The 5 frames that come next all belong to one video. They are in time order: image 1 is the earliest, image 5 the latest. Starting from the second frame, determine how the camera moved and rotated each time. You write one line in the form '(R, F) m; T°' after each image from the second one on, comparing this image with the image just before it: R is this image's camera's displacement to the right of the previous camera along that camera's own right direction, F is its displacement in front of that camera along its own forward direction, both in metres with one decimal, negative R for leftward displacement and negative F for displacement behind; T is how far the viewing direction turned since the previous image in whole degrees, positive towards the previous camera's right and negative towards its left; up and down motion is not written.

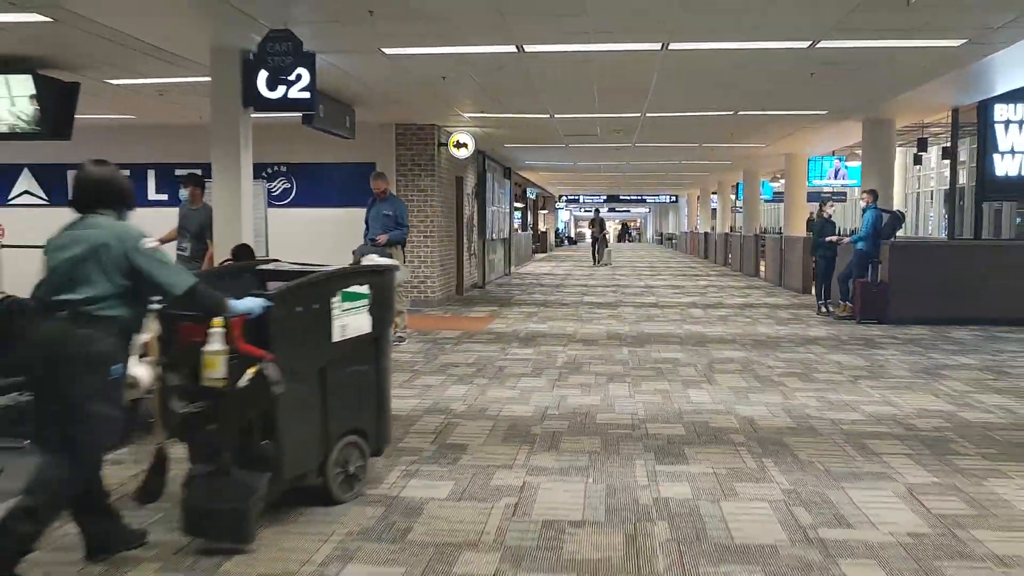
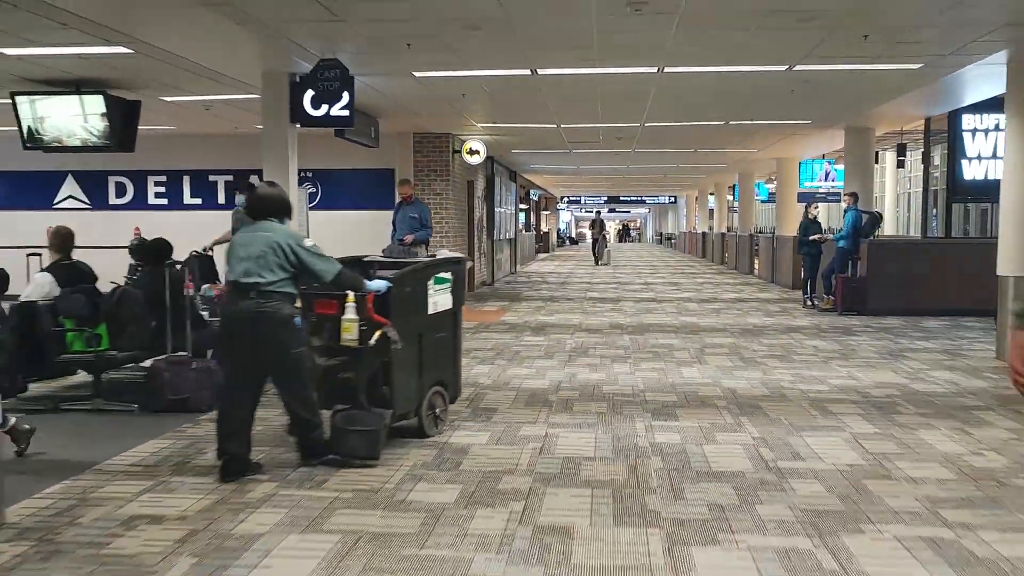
(-0.1, -1.2) m; 0°
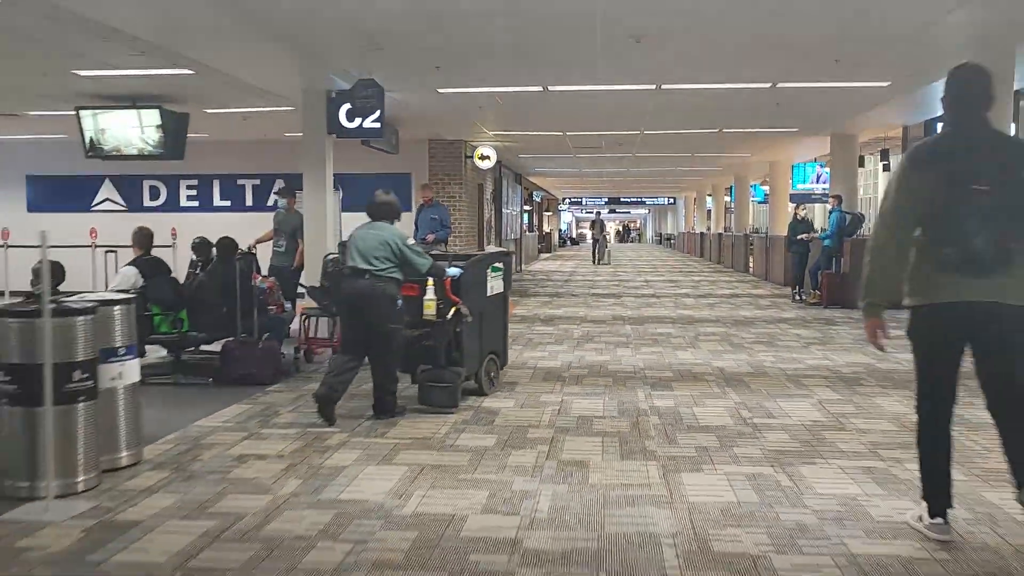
(-0.2, -1.1) m; 0°
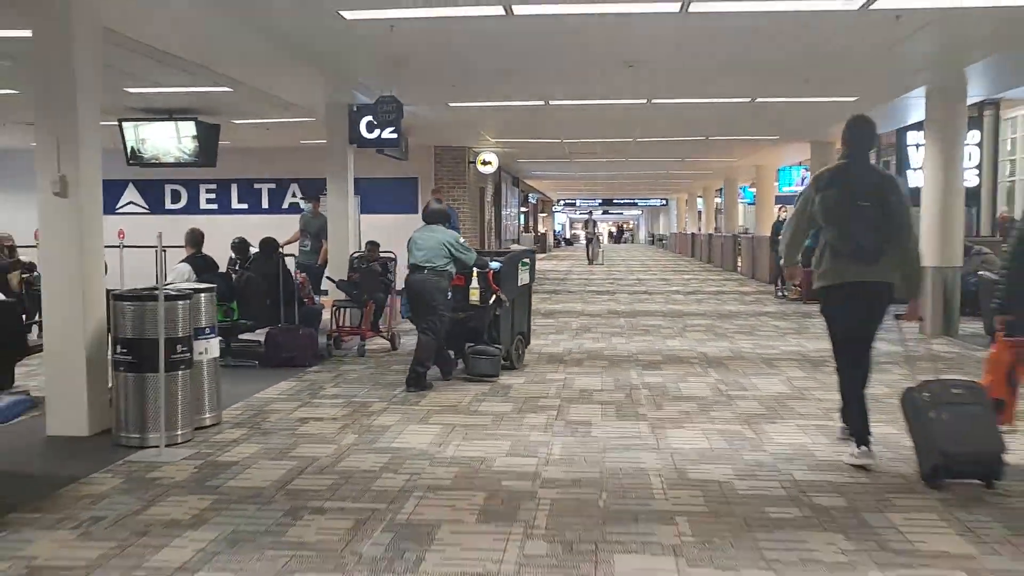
(-0.1, -1.1) m; 0°
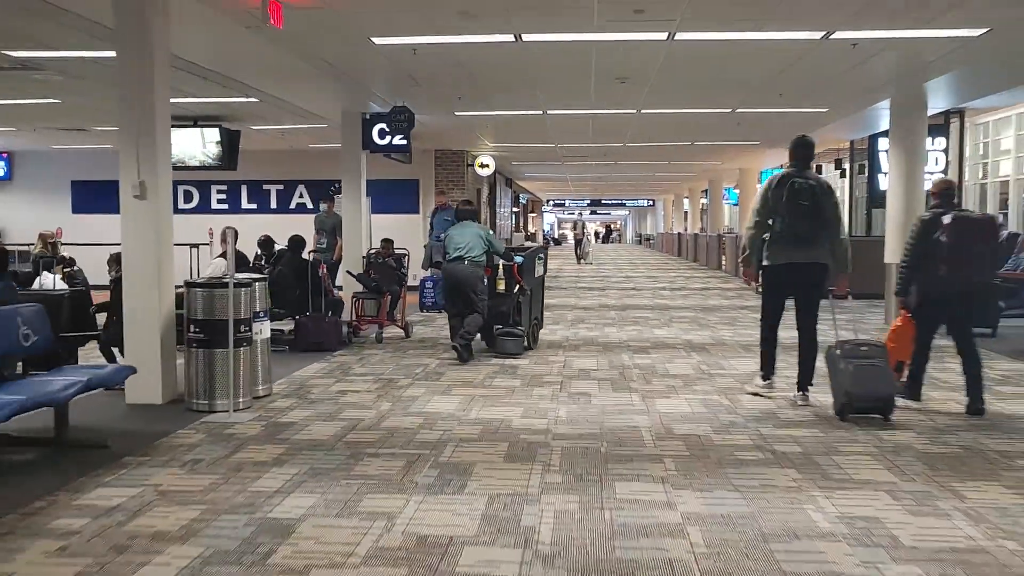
(-0.2, -1.0) m; +1°
